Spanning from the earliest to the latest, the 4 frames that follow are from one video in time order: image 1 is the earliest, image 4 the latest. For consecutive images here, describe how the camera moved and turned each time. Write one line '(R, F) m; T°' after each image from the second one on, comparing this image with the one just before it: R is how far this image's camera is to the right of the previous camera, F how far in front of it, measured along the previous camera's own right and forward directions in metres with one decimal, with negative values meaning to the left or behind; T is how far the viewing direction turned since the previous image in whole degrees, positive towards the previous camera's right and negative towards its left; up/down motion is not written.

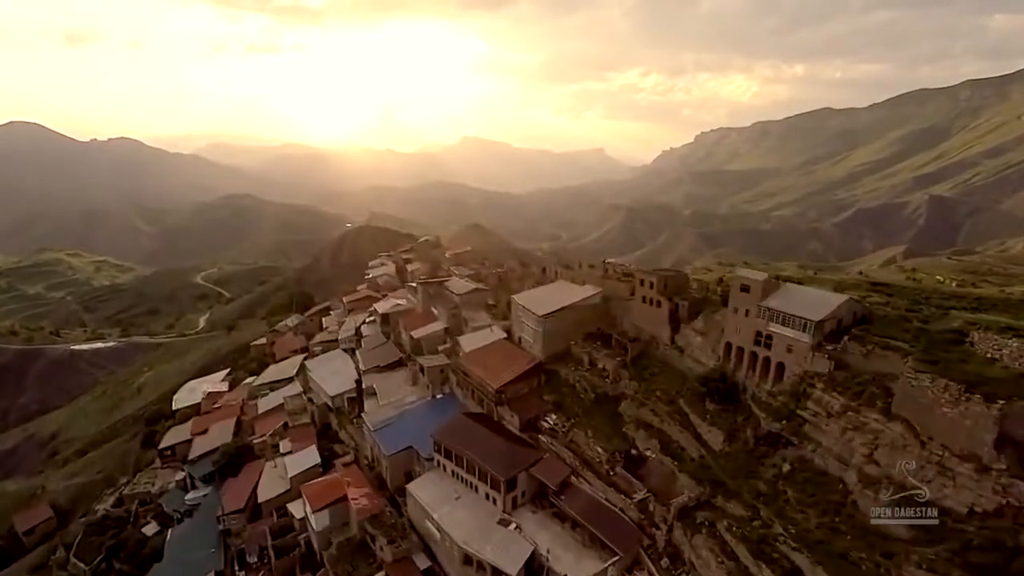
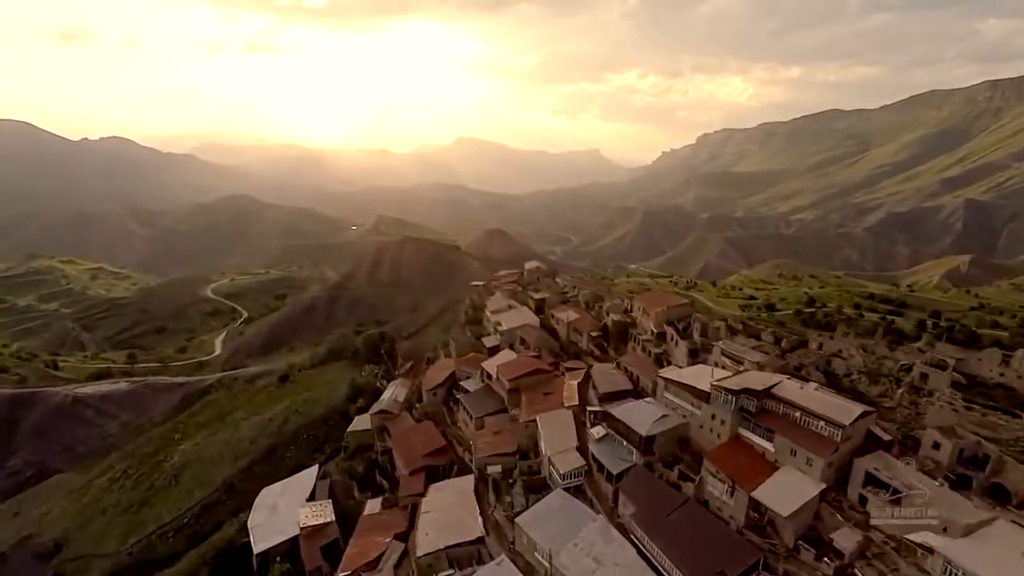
(-20.8, +18.7) m; +1°
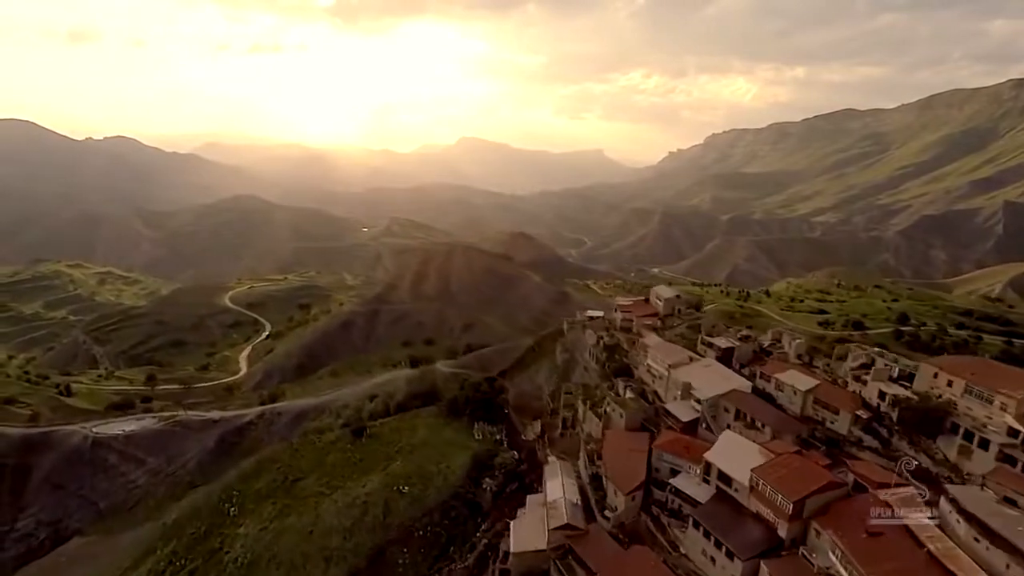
(-16.1, +13.4) m; 0°
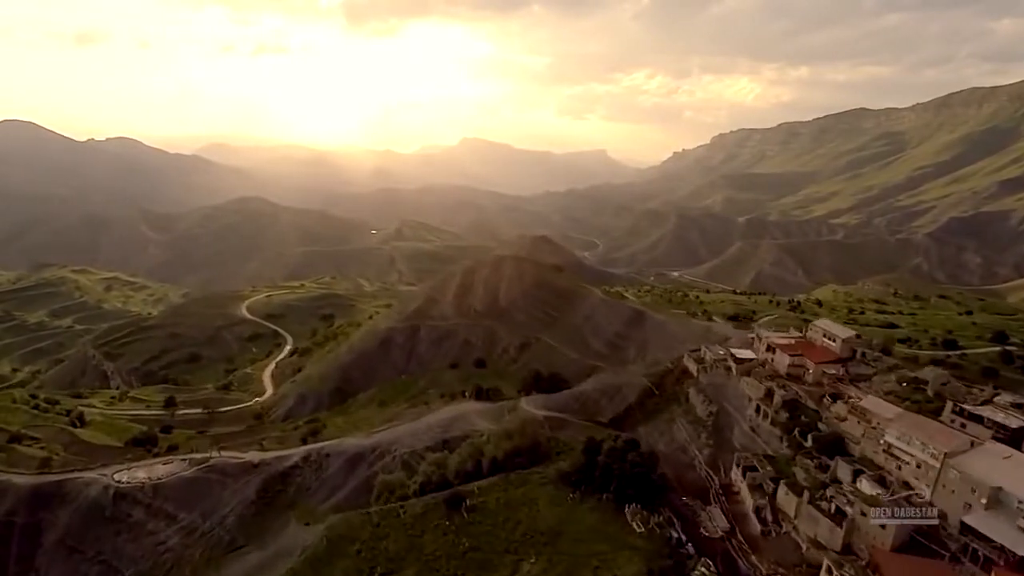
(-13.5, +11.5) m; 0°
